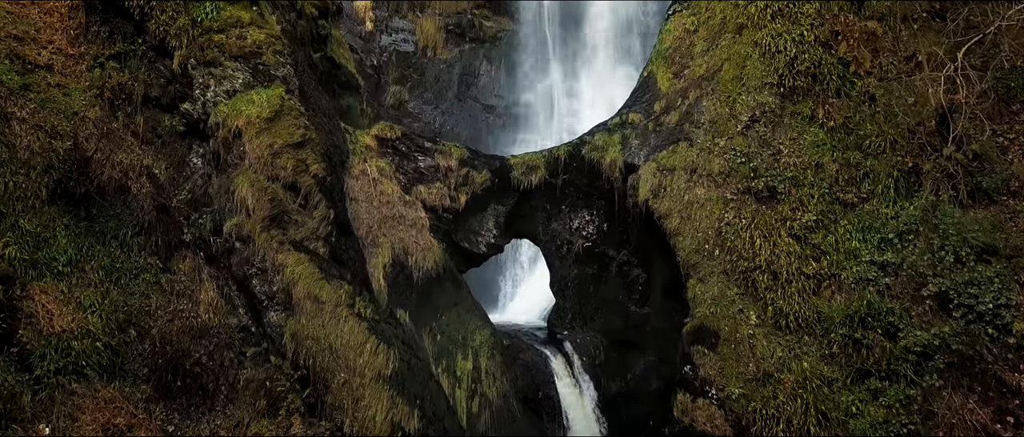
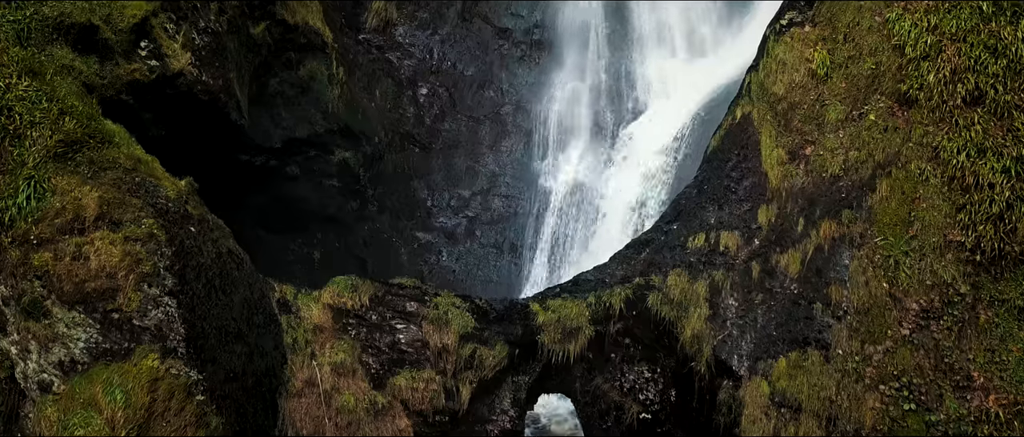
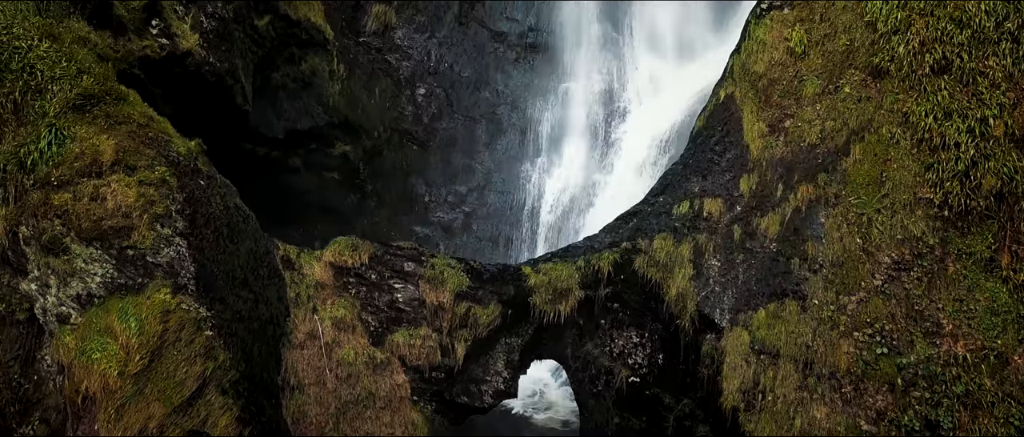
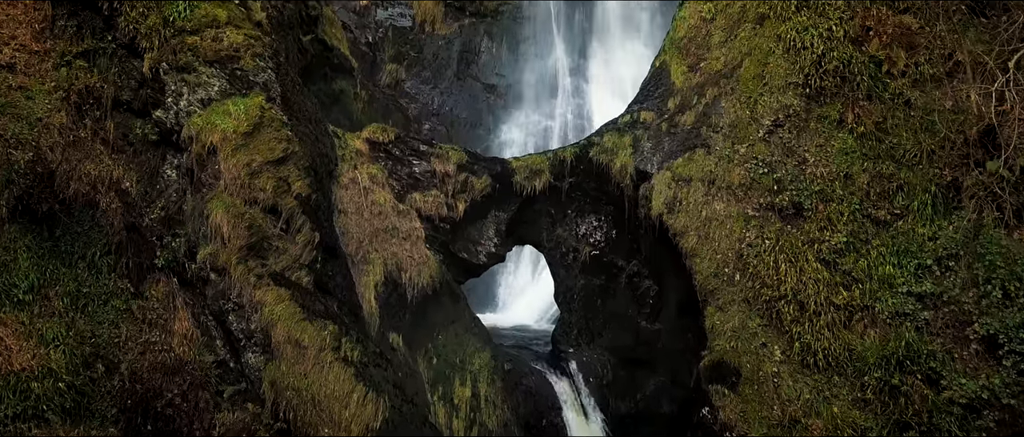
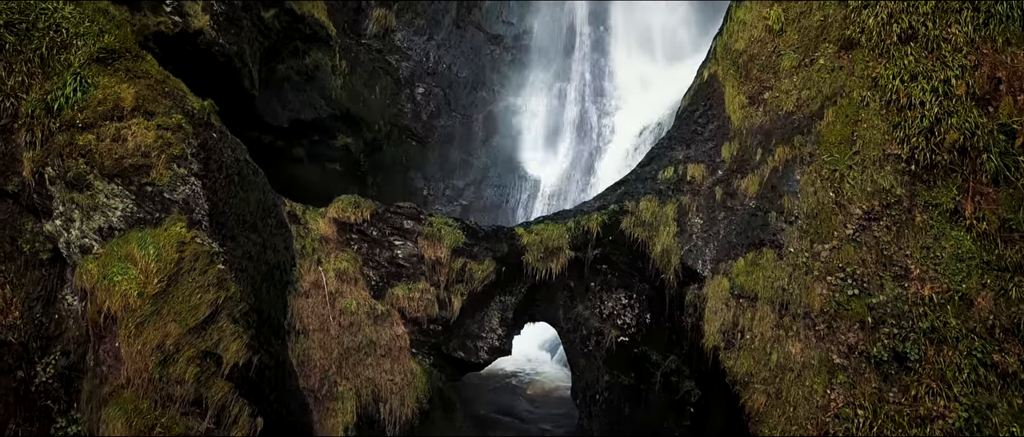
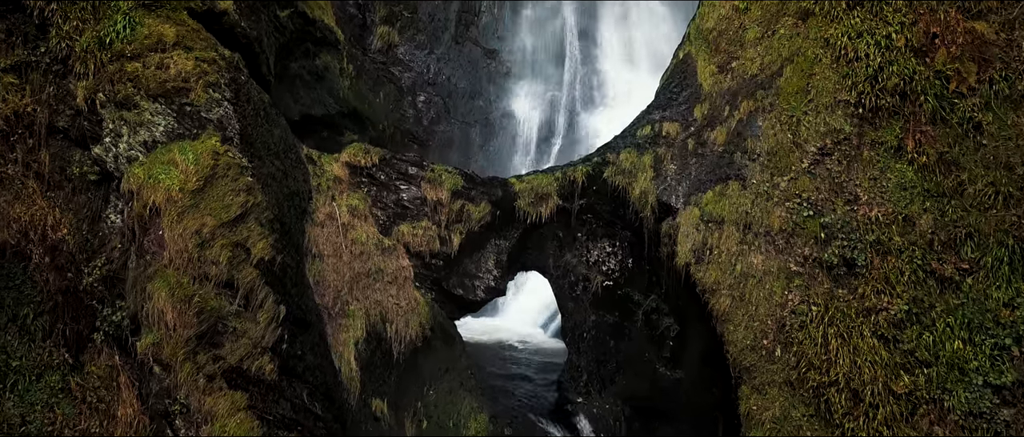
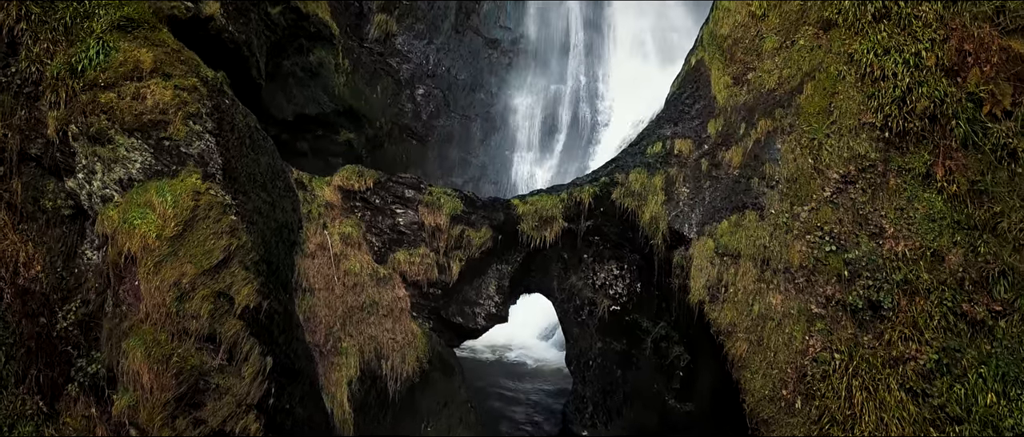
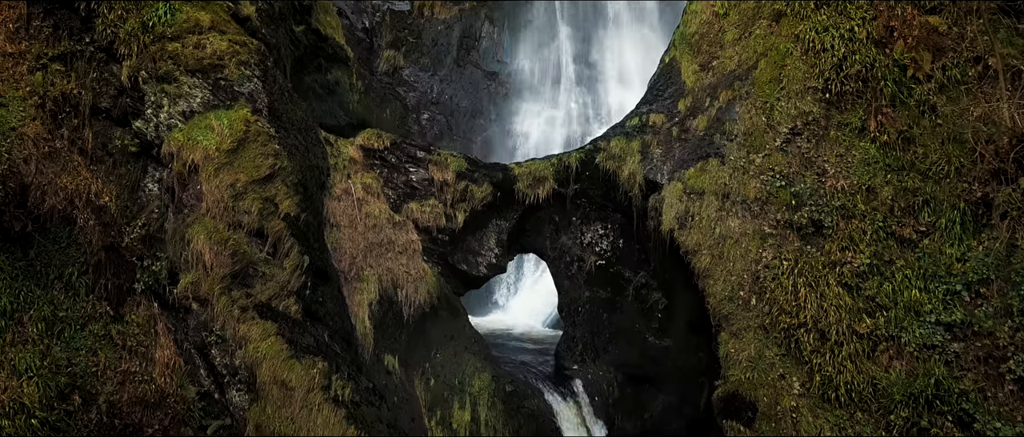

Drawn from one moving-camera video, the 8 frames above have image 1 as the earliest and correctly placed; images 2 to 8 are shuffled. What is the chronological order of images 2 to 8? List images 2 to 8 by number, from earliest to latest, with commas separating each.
4, 8, 6, 7, 5, 3, 2
